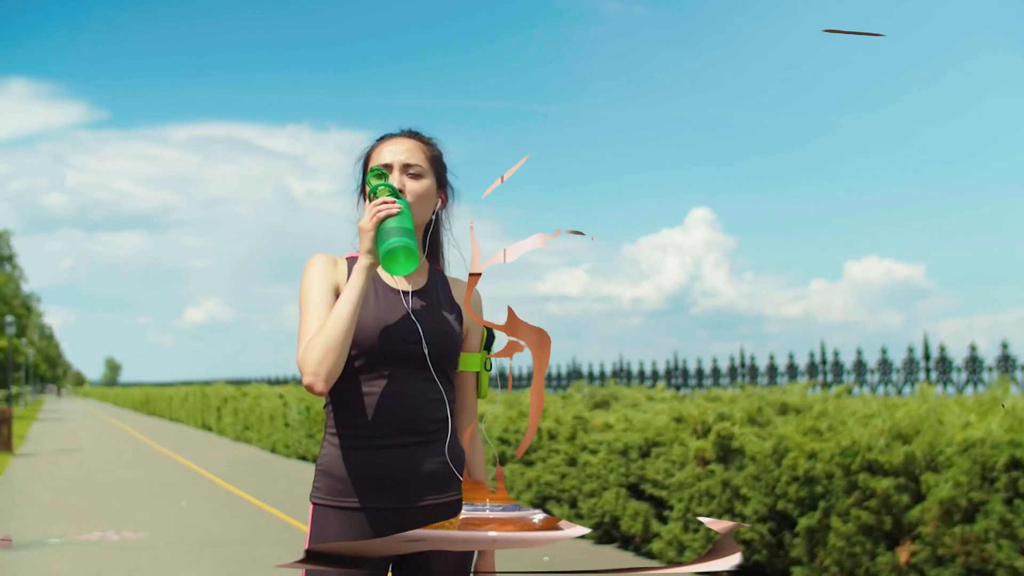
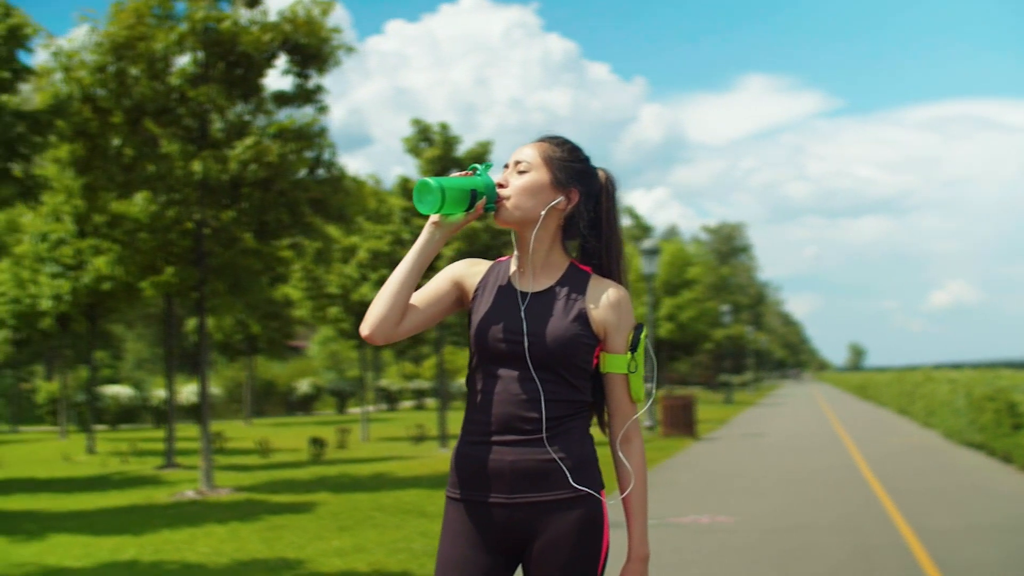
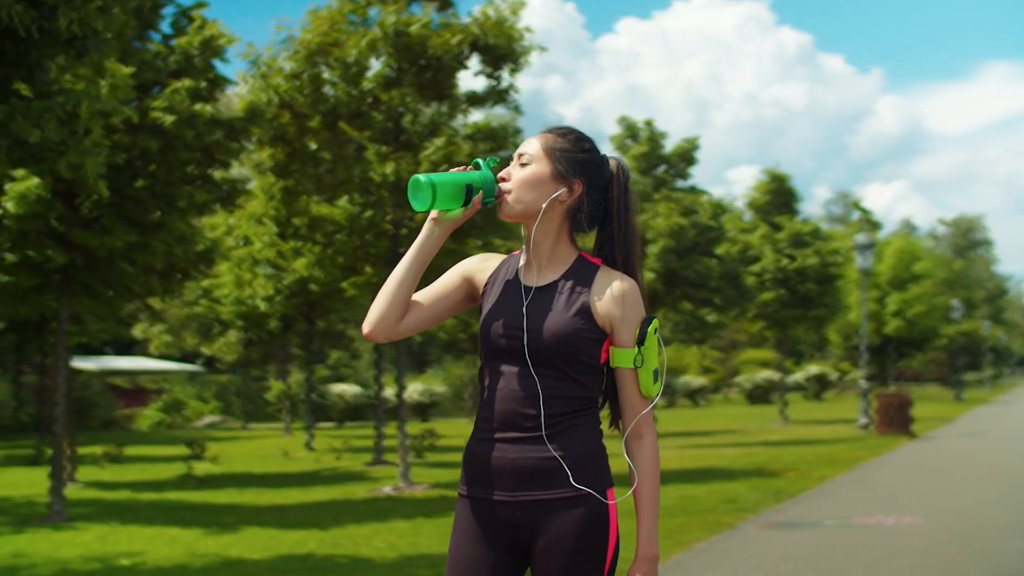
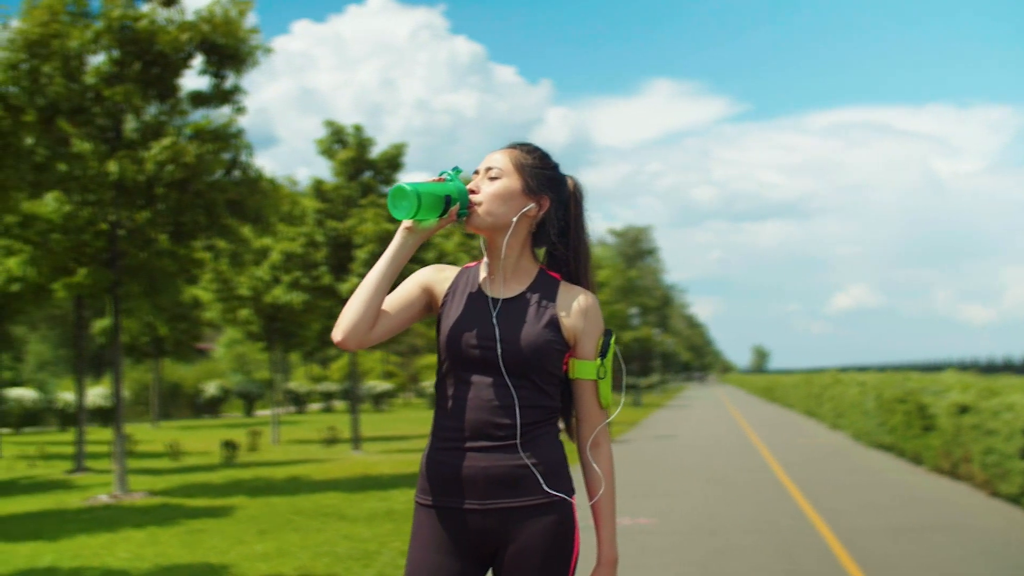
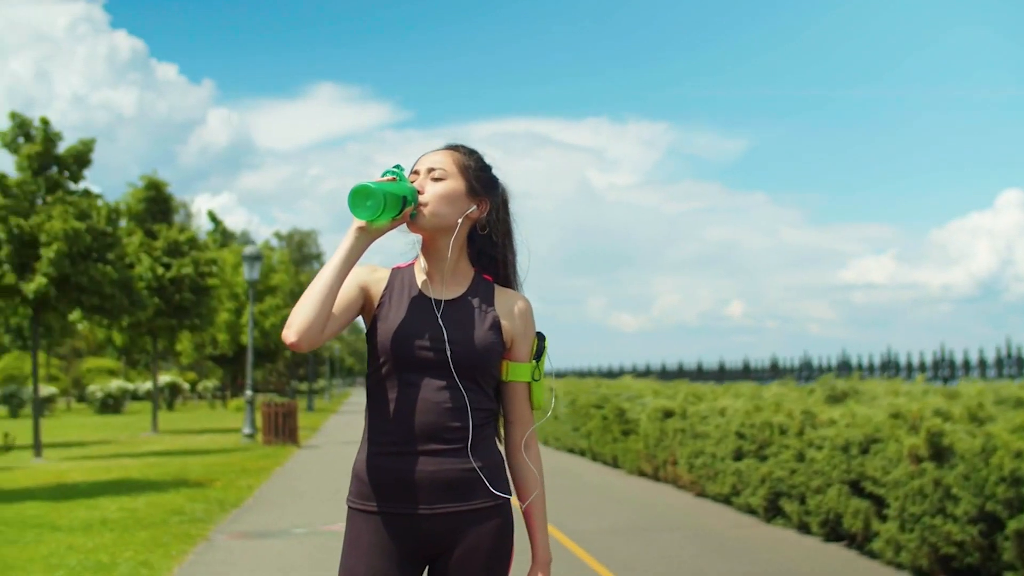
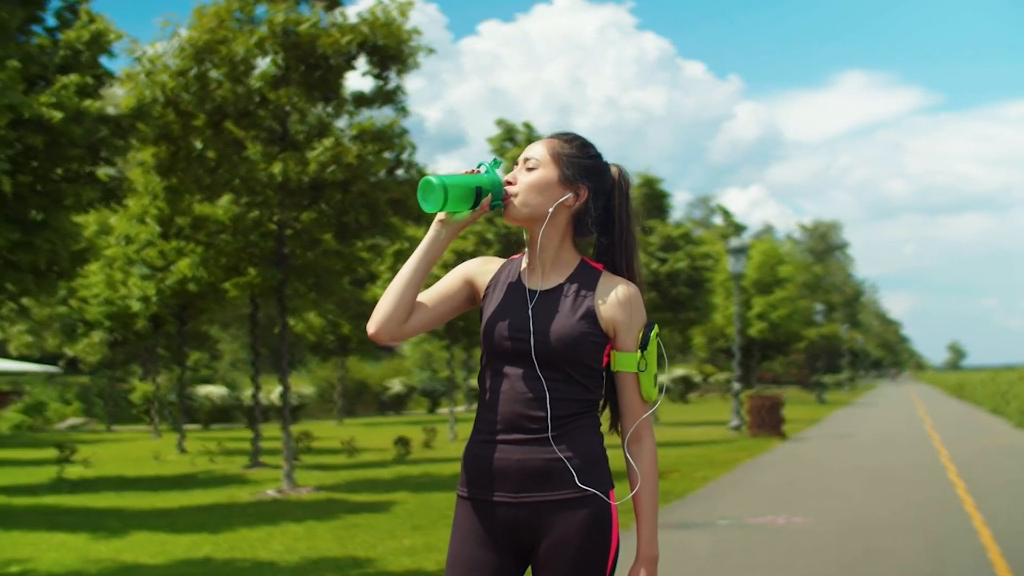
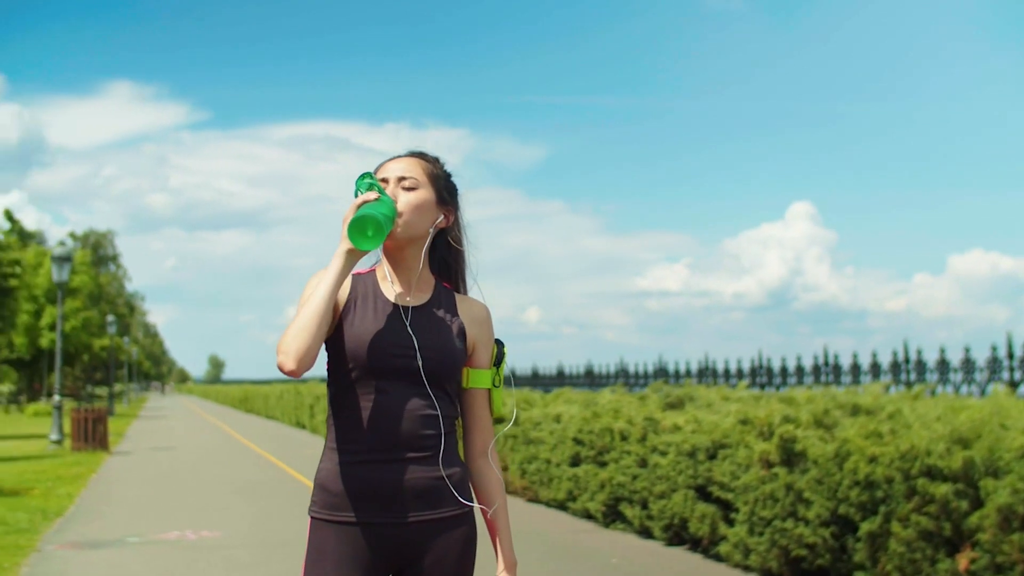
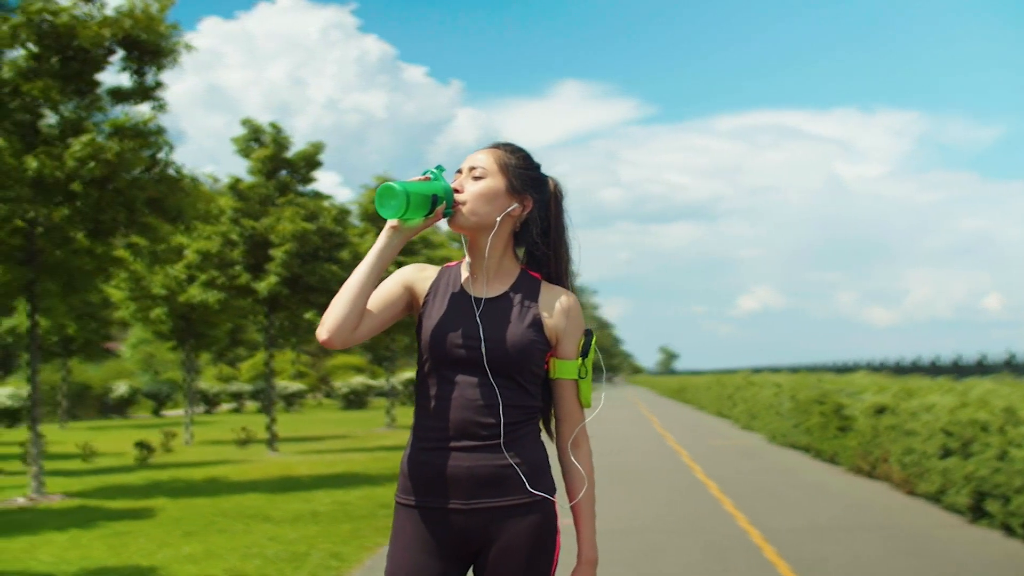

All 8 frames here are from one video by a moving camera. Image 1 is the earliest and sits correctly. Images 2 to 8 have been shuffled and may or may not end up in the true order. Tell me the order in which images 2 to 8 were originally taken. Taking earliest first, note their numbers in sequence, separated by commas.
7, 5, 8, 4, 2, 6, 3
